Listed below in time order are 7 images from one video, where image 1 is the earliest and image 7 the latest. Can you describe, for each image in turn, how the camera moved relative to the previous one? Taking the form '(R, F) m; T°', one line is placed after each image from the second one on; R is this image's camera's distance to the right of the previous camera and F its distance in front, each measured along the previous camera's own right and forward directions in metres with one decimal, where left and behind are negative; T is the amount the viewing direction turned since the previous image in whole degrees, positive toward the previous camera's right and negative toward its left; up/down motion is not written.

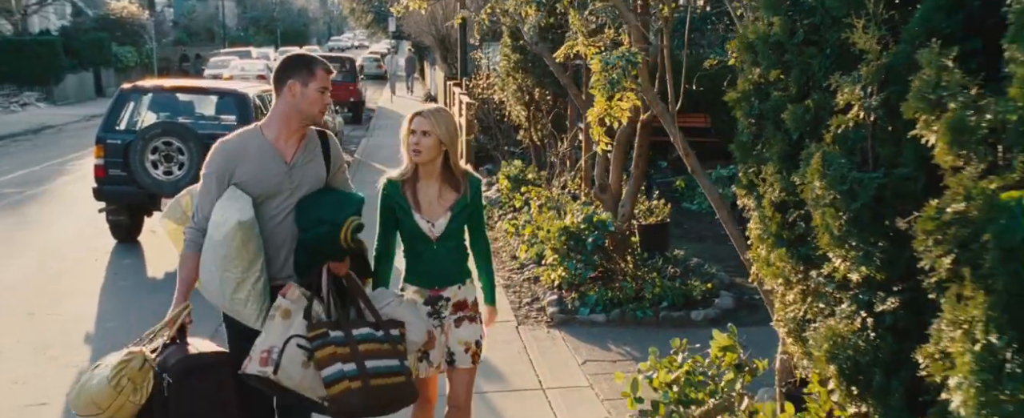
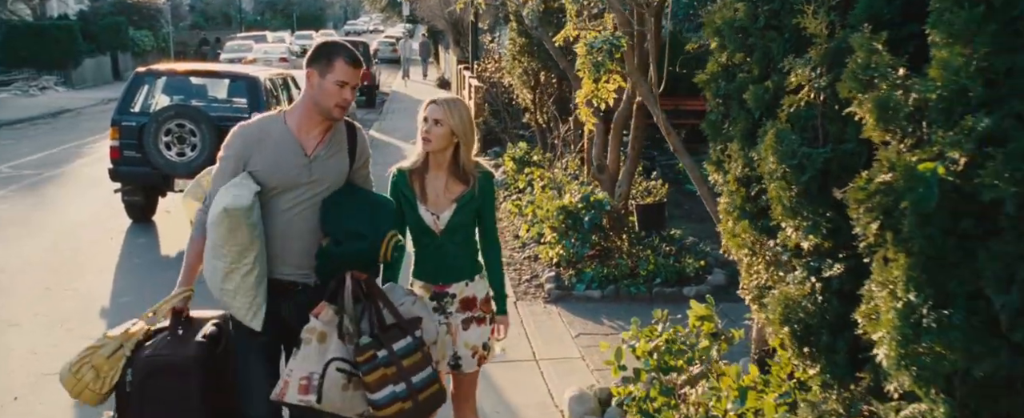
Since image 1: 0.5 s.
(+0.1, -0.2) m; -1°
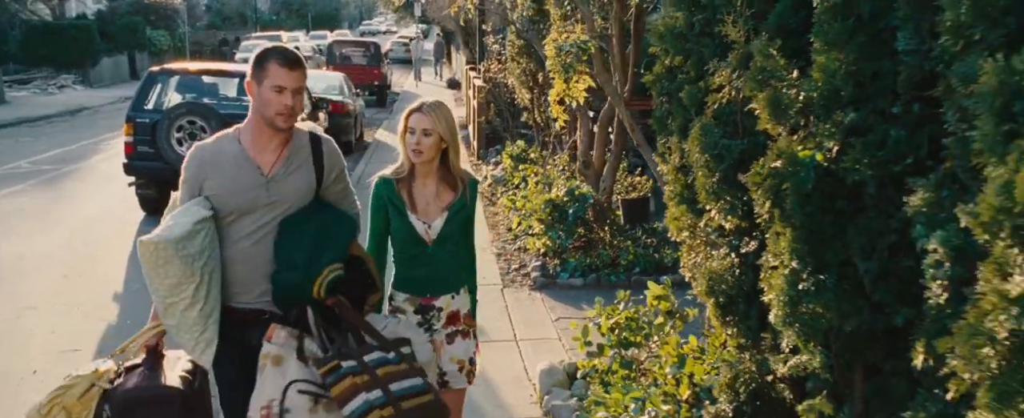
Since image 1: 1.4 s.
(+0.2, -0.5) m; -1°
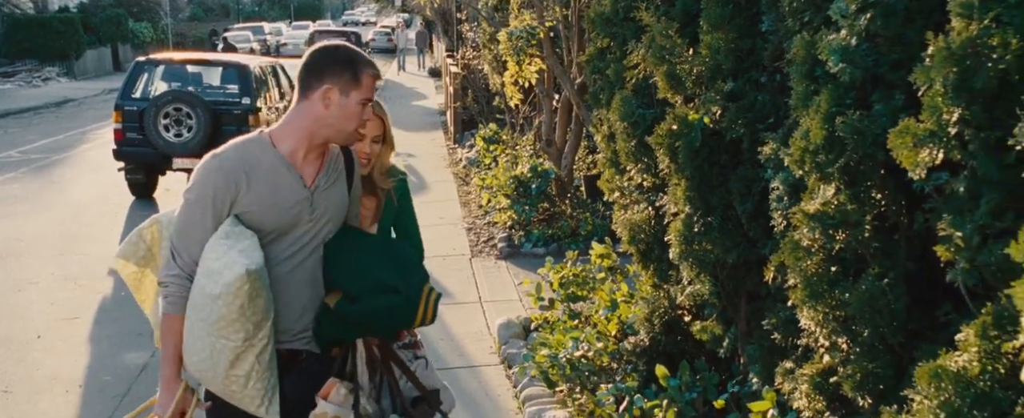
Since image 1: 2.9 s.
(+0.2, -0.6) m; +1°
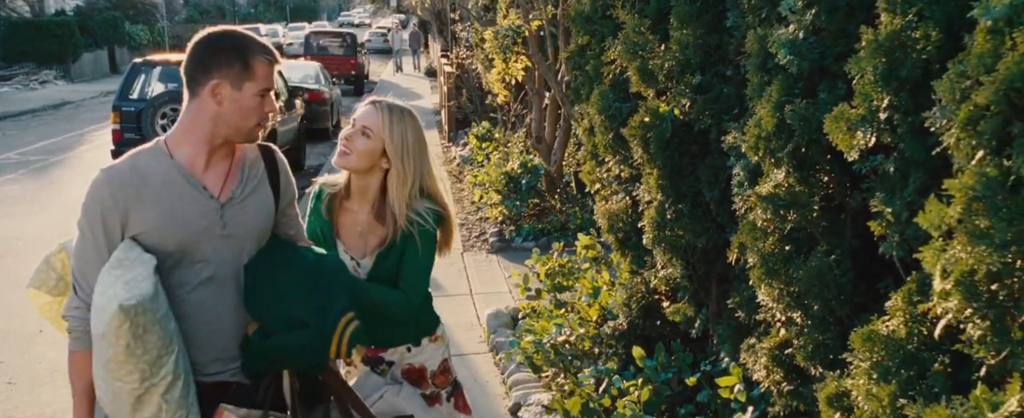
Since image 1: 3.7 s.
(+0.1, -0.2) m; 0°
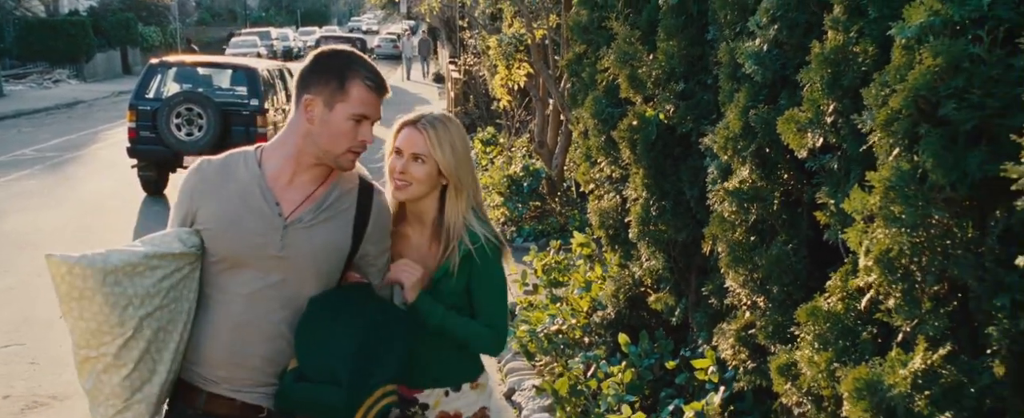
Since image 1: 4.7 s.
(0.0, -0.3) m; 0°
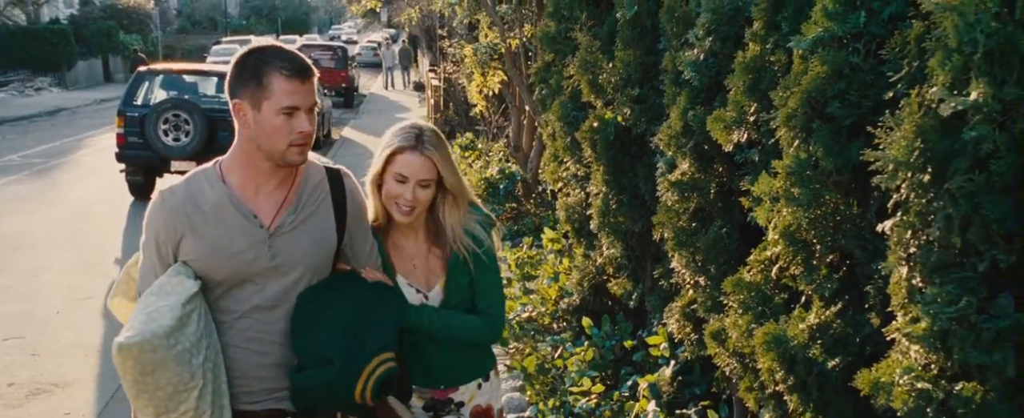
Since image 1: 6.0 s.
(0.0, -0.4) m; +1°
